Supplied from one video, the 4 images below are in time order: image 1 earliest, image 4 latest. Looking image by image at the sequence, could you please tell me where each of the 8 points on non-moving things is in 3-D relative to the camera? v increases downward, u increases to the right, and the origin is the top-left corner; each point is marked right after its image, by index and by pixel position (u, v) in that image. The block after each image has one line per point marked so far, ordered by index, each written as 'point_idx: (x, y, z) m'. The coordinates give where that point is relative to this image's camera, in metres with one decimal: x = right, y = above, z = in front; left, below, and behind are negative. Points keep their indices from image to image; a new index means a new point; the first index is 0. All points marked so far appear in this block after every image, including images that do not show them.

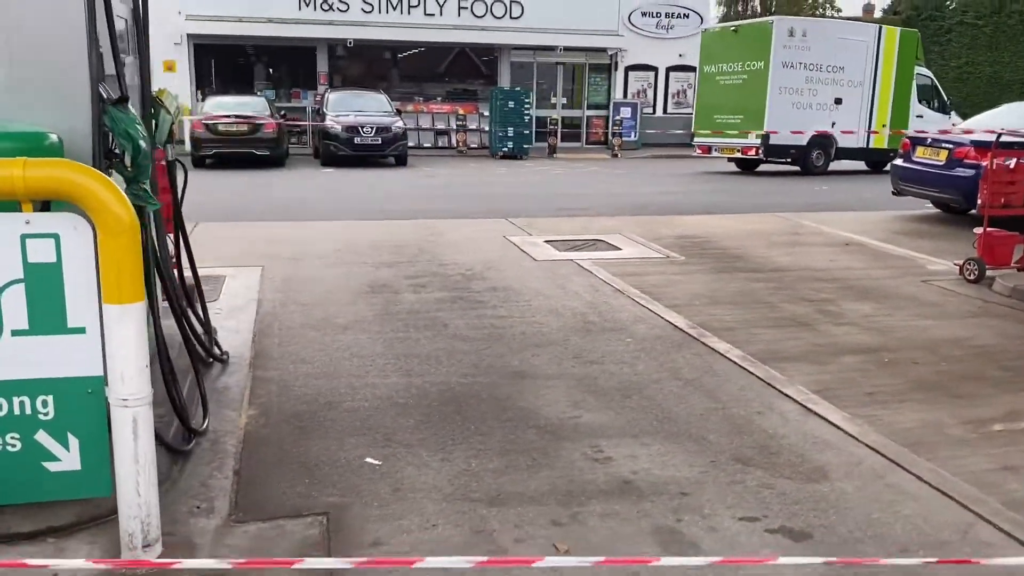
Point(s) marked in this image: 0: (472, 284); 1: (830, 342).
0: (-0.3, 0.0, +7.1) m
1: (+2.1, -0.3, +5.6) m
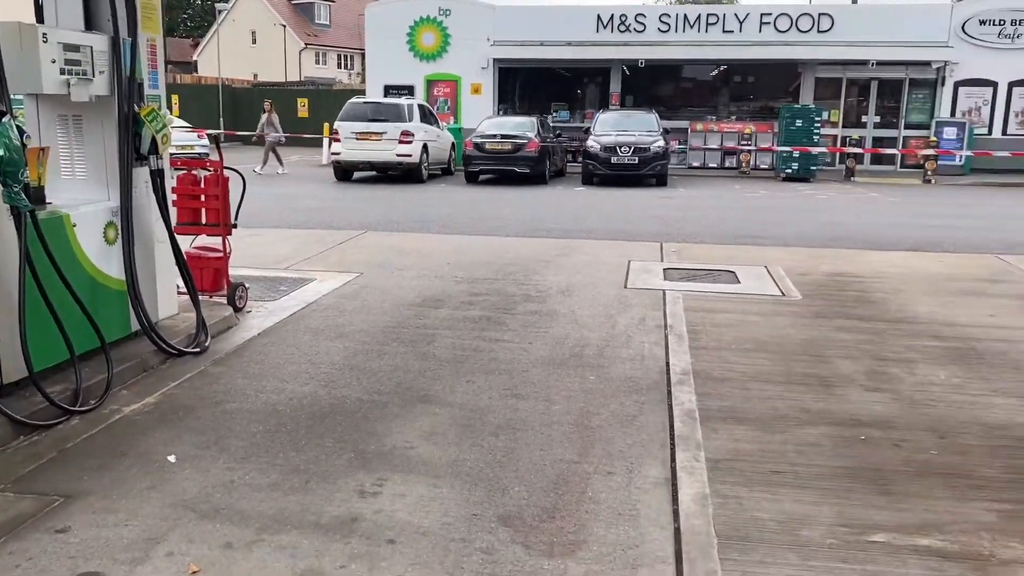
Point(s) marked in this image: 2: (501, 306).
0: (+0.1, -0.2, +6.9) m
1: (+1.7, -0.6, +4.7) m
2: (-0.1, -0.1, +6.9) m
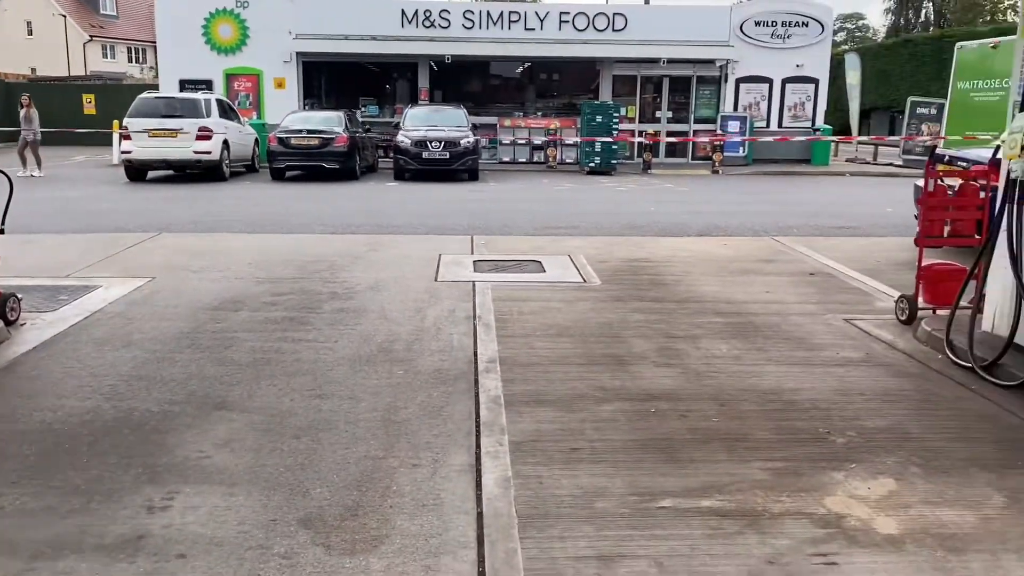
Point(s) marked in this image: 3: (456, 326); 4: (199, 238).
0: (-1.4, -0.1, +6.8) m
1: (+0.6, -0.5, +4.9) m
2: (-1.6, -0.1, +6.8) m
3: (-0.4, -0.3, +6.1) m
4: (-3.5, +0.6, +9.9) m
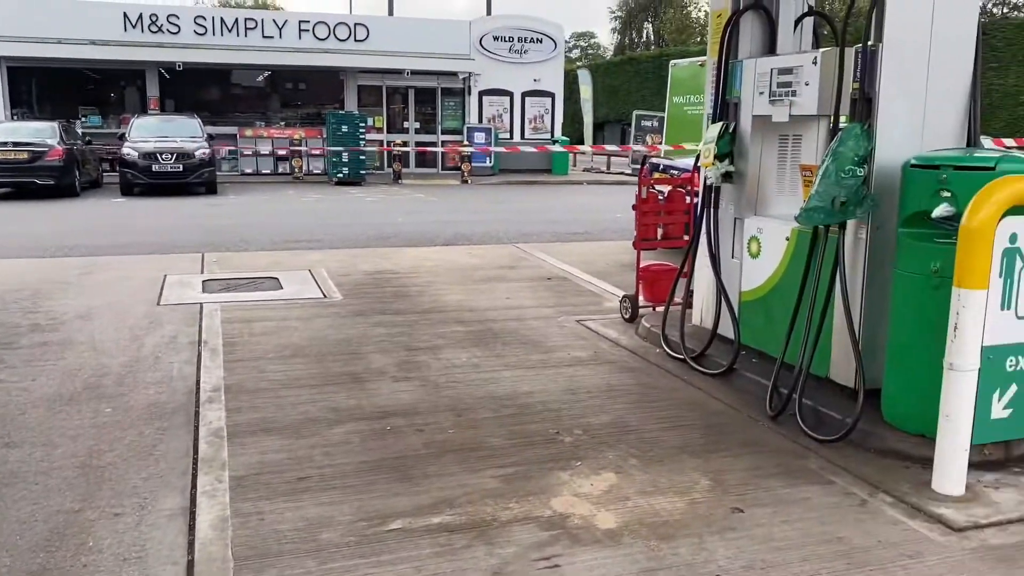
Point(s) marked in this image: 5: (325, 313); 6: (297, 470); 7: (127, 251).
0: (-3.3, -0.4, +6.1) m
1: (-0.8, -0.6, +4.8) m
2: (-3.5, -0.4, +6.0) m
3: (-2.1, -0.4, +5.7) m
4: (-6.2, +0.2, +8.4) m
5: (-1.4, -0.2, +7.0) m
6: (-0.9, -0.8, +3.8) m
7: (-4.5, +0.4, +10.2) m
